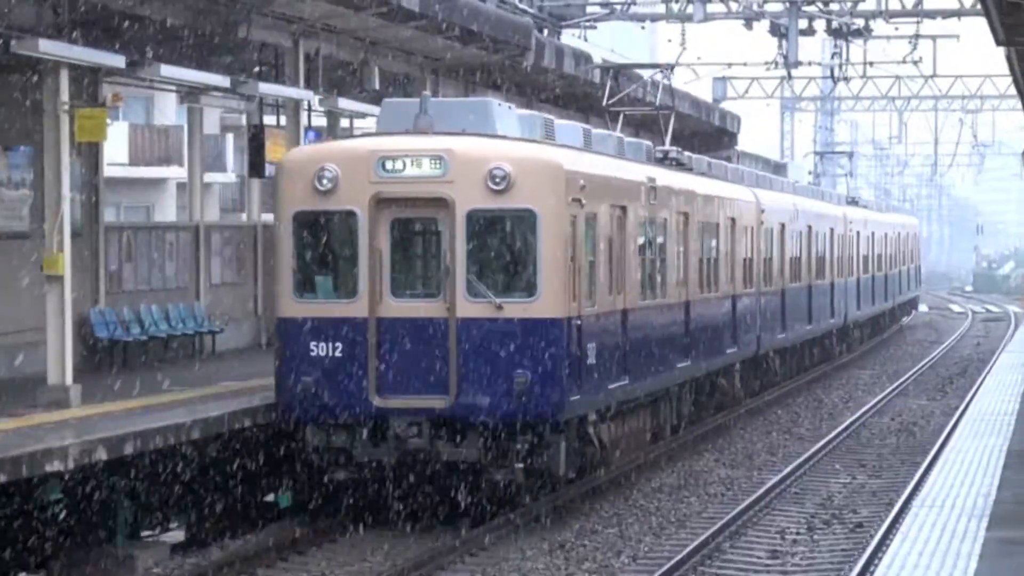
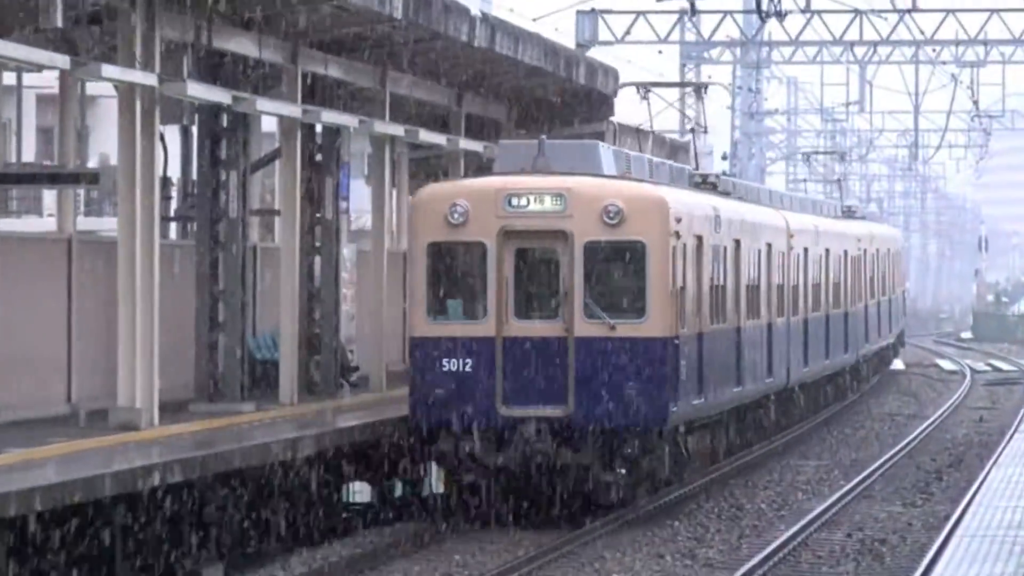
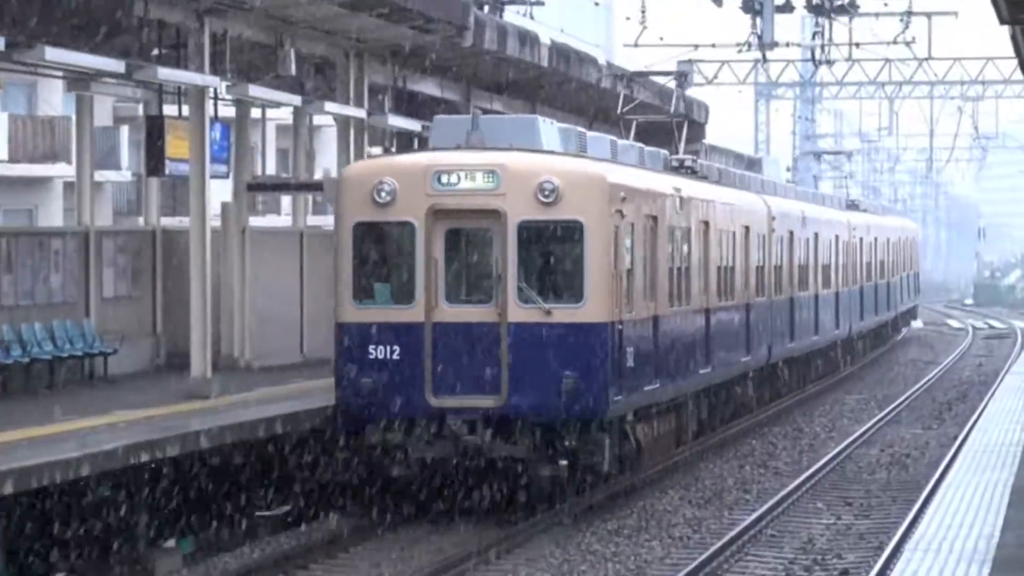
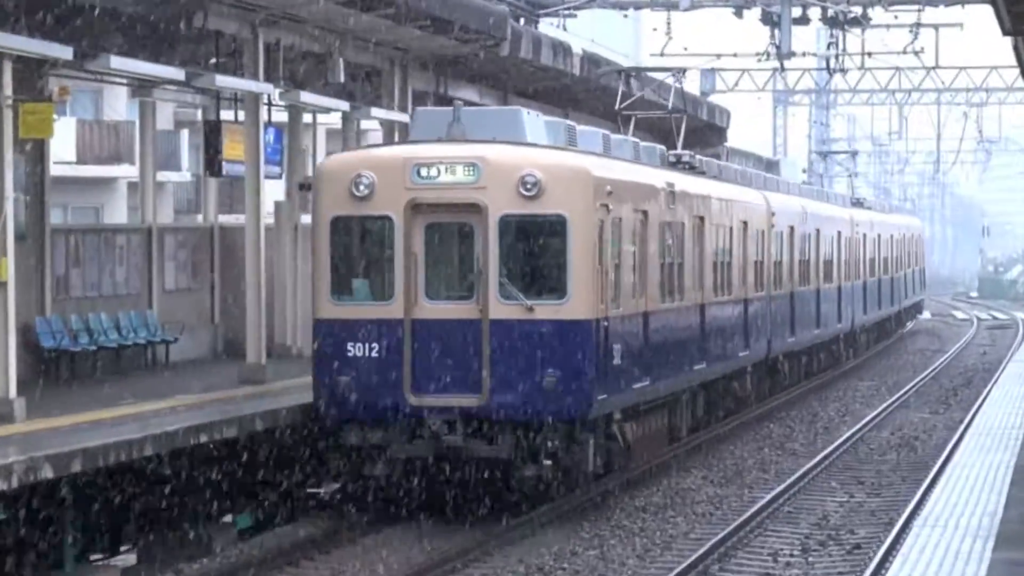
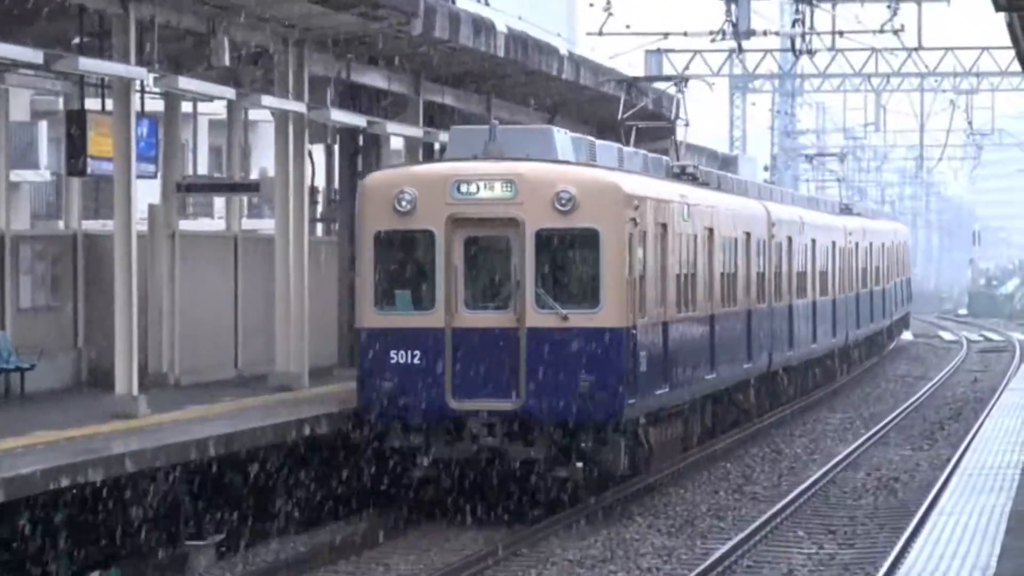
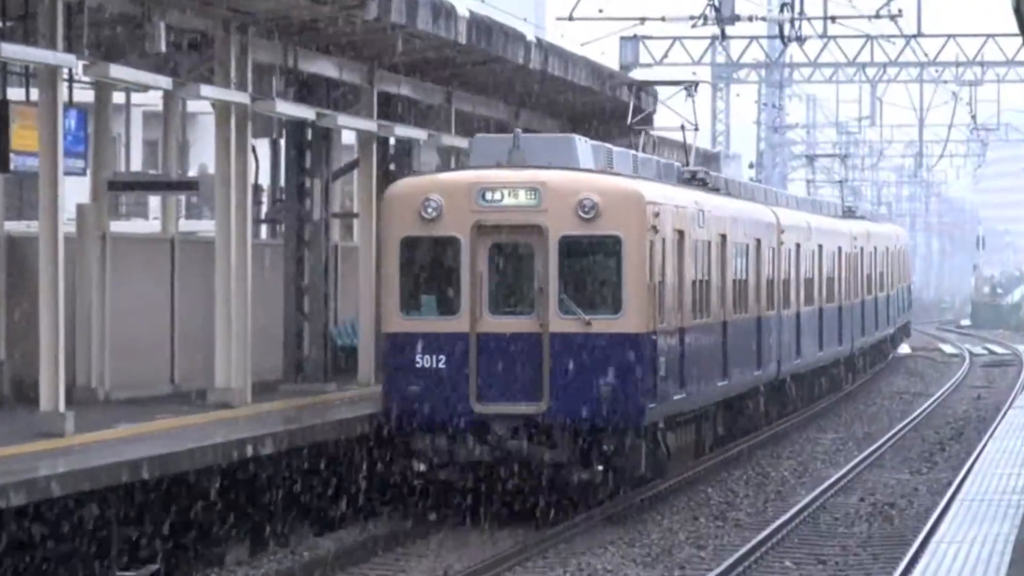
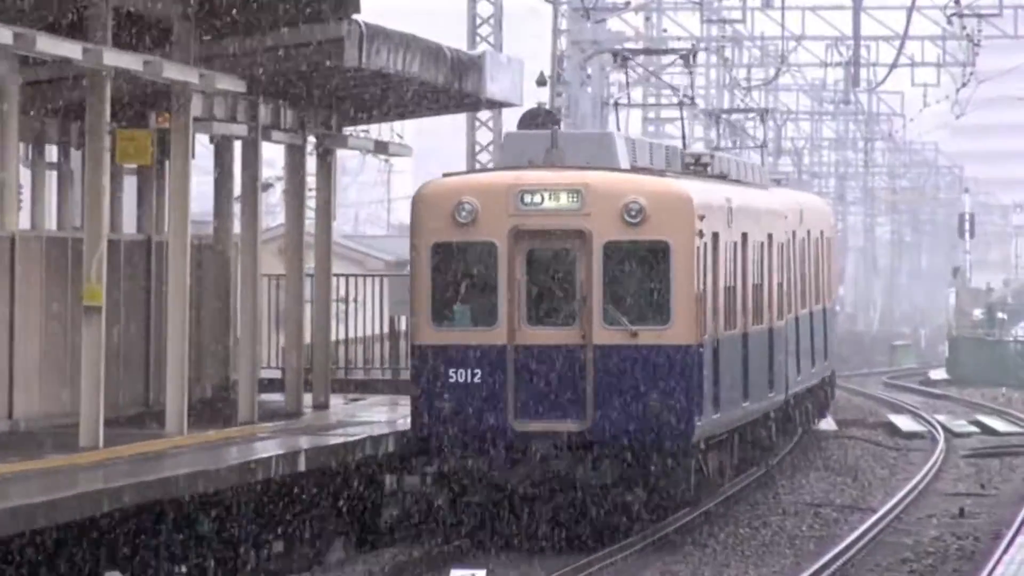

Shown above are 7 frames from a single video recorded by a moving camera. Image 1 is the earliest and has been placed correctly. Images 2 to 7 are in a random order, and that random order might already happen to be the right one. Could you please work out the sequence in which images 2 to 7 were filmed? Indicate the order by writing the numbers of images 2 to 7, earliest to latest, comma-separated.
4, 3, 5, 6, 2, 7
